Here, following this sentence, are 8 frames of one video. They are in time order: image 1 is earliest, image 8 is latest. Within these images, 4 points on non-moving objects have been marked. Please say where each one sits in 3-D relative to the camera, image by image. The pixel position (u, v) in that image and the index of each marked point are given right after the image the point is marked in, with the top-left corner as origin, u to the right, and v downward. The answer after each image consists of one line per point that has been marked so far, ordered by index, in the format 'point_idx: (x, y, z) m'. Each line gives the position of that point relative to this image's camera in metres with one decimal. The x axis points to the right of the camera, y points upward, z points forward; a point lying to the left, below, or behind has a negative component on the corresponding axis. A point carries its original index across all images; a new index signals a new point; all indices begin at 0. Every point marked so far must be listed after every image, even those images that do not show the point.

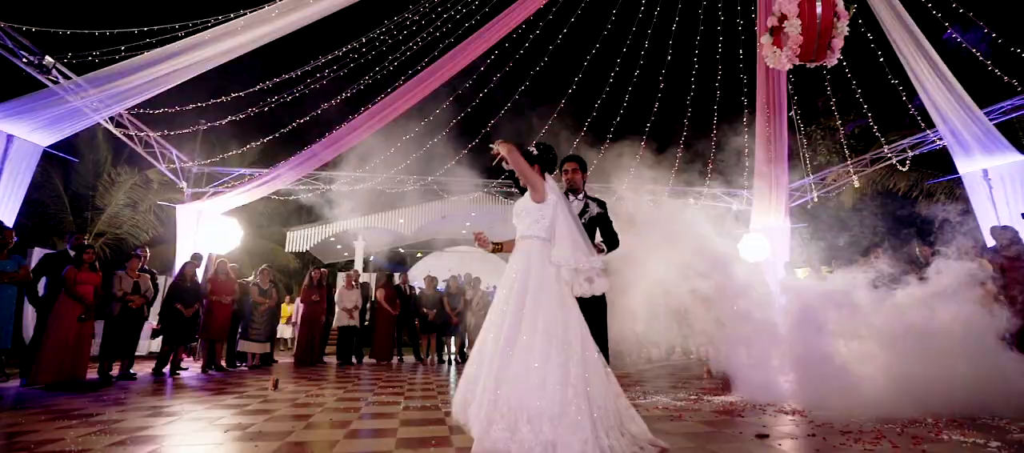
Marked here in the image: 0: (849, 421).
0: (+2.0, -1.2, +3.0) m
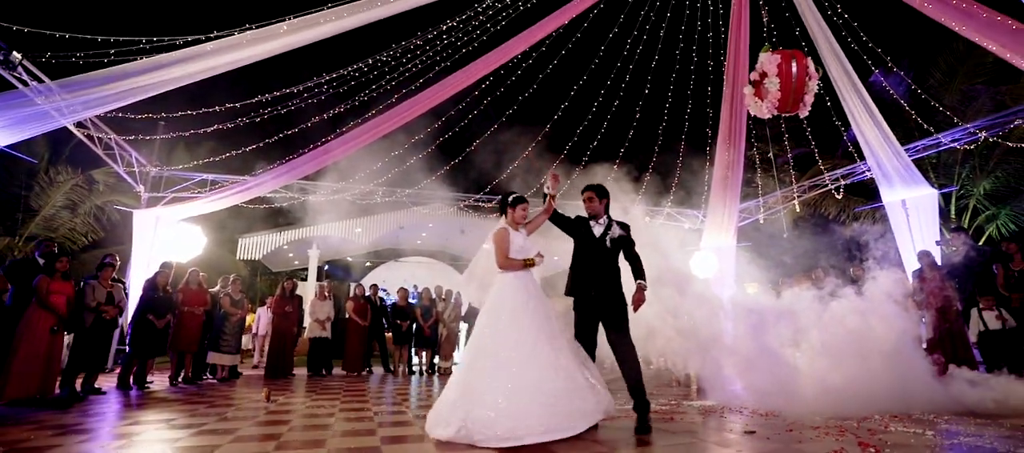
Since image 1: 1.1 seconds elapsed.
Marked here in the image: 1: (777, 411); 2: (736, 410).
0: (+2.1, -1.4, +3.5) m
1: (+2.2, -1.5, +4.1) m
2: (+2.0, -1.6, +4.3) m
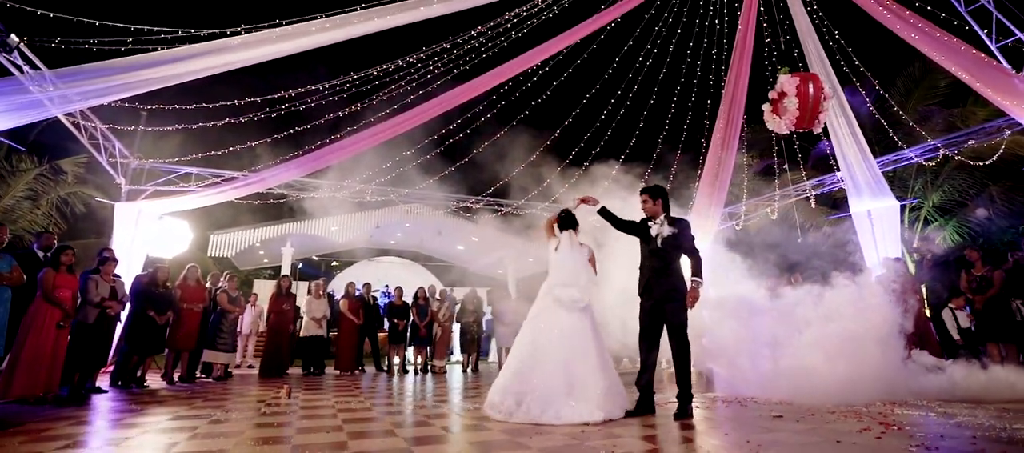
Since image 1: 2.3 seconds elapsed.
0: (+2.5, -1.4, +3.9) m
1: (+2.5, -1.5, +4.5) m
2: (+2.2, -1.6, +4.7) m
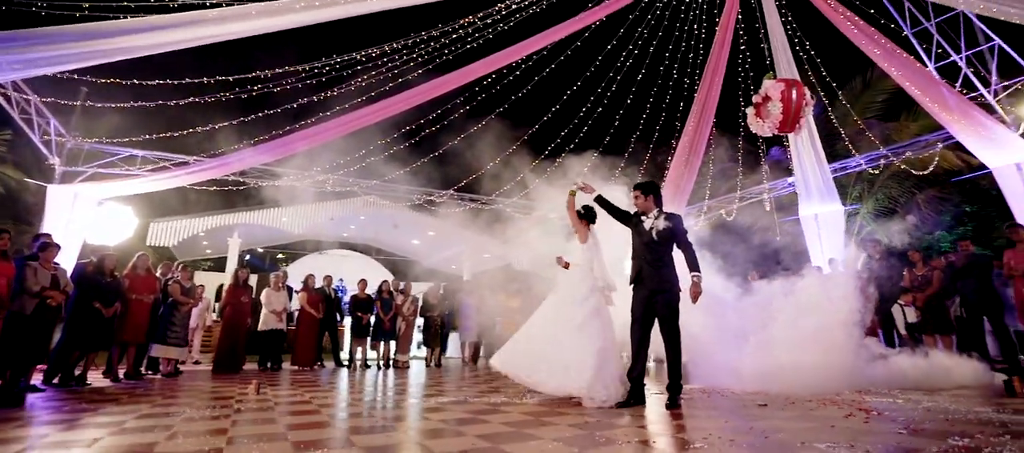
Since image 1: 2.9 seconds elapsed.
0: (+2.4, -1.4, +4.1) m
1: (+2.4, -1.5, +4.7) m
2: (+2.1, -1.6, +4.9) m
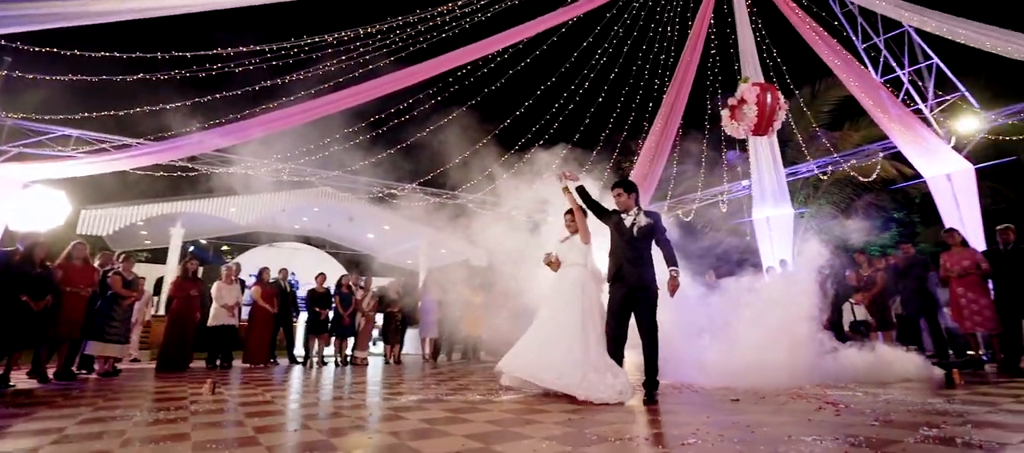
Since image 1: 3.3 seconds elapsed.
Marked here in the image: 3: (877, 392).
0: (+2.2, -1.4, +4.3) m
1: (+2.1, -1.5, +4.8) m
2: (+1.8, -1.6, +5.0) m
3: (+3.0, -1.4, +4.1) m
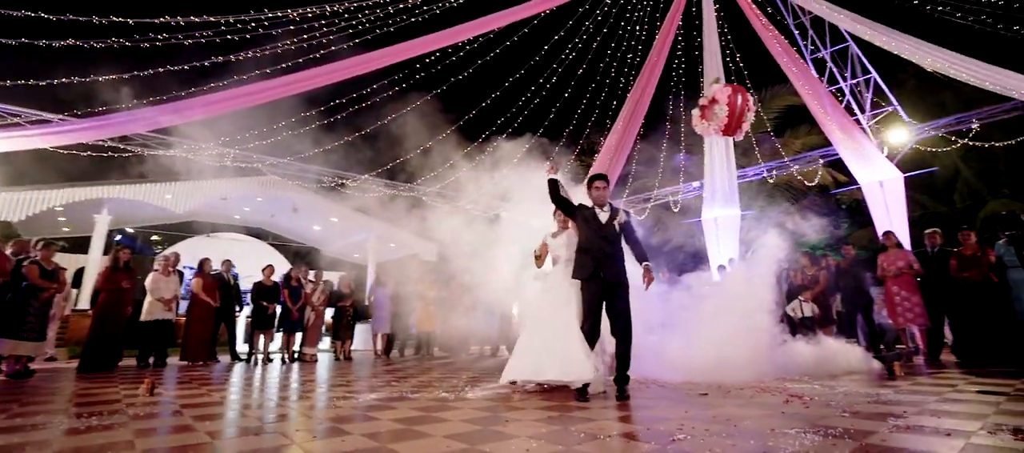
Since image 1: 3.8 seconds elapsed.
0: (+1.9, -1.4, +4.4) m
1: (+1.8, -1.5, +4.9) m
2: (+1.5, -1.6, +5.1) m
3: (+2.8, -1.4, +4.3) m
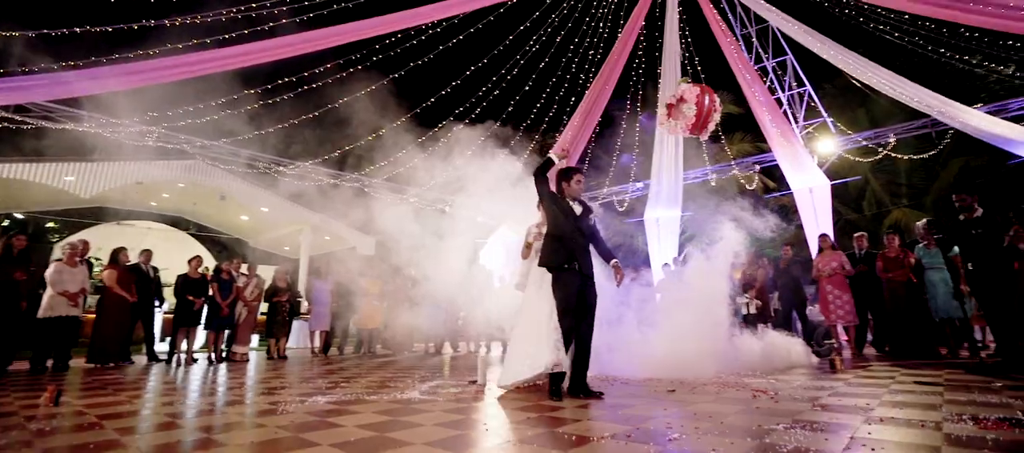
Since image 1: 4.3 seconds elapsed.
0: (+1.6, -1.4, +4.4) m
1: (+1.4, -1.5, +5.0) m
2: (+1.0, -1.5, +5.1) m
3: (+2.4, -1.4, +4.4) m
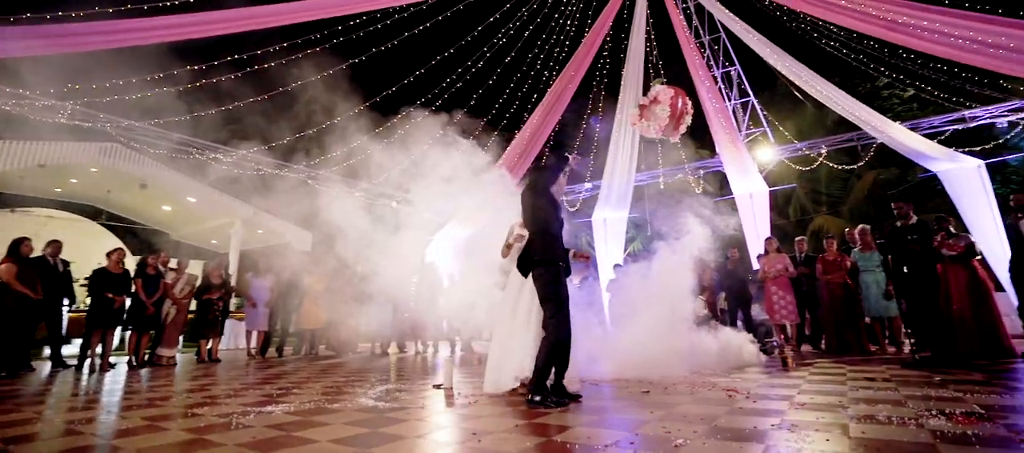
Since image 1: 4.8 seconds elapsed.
0: (+1.3, -1.4, +4.5) m
1: (+1.0, -1.5, +5.0) m
2: (+0.7, -1.5, +5.0) m
3: (+2.2, -1.4, +4.6) m
